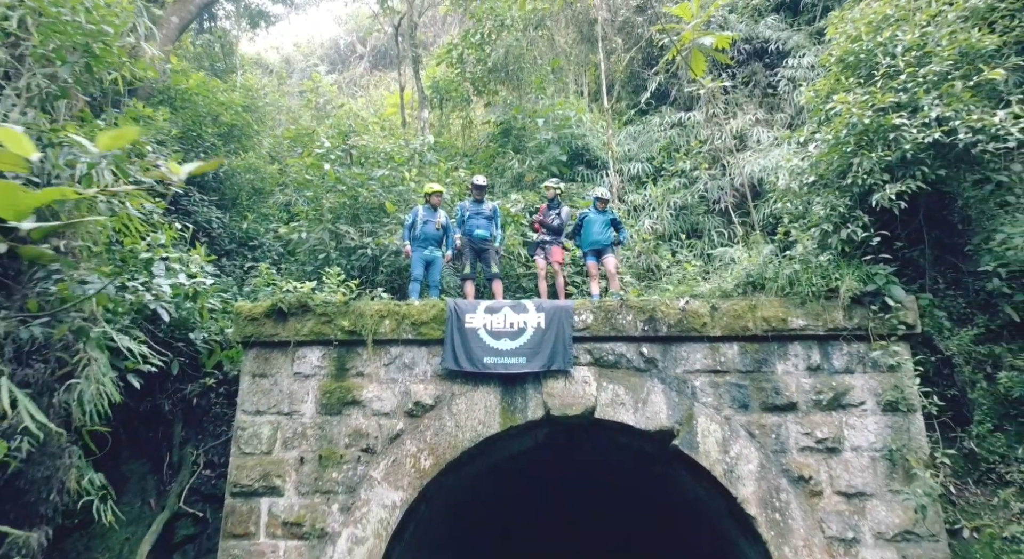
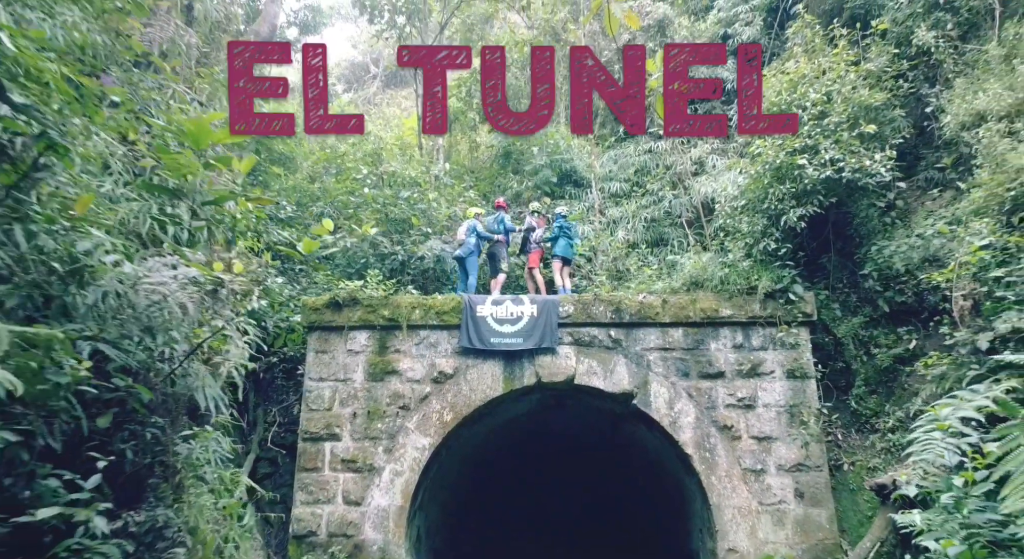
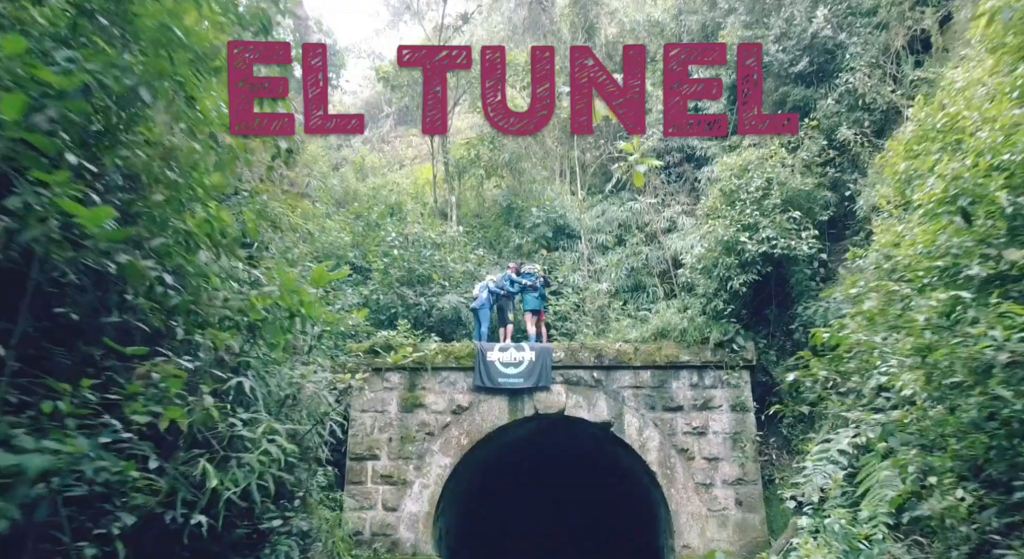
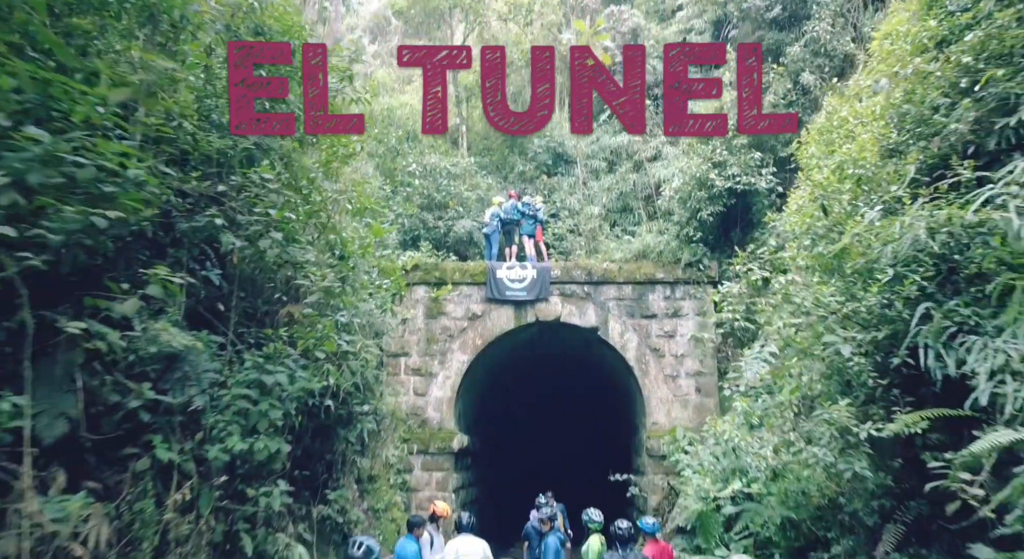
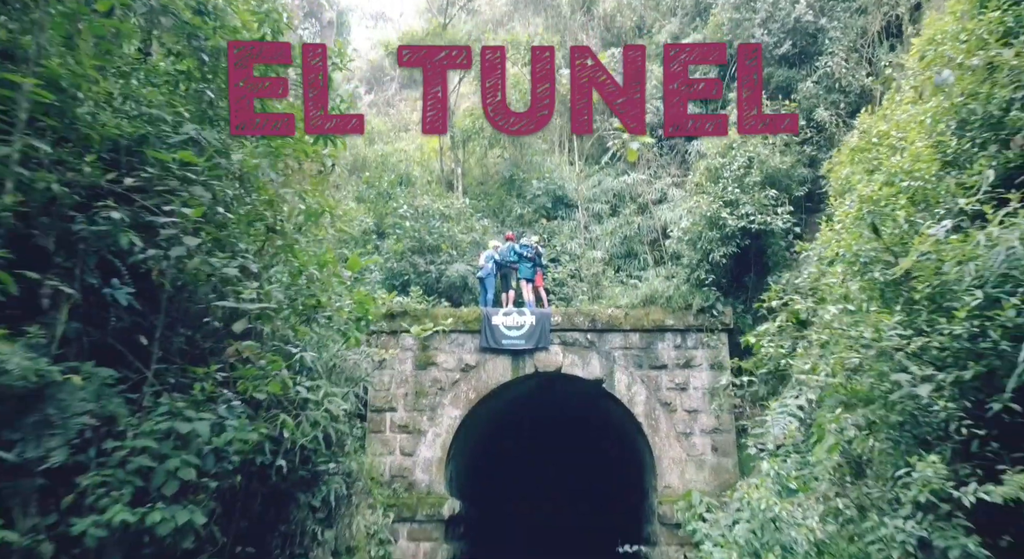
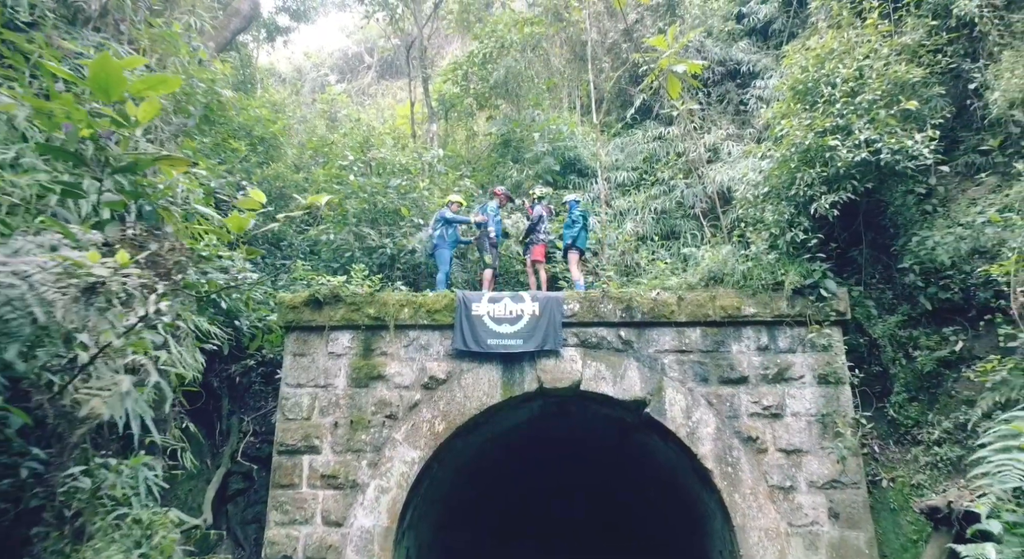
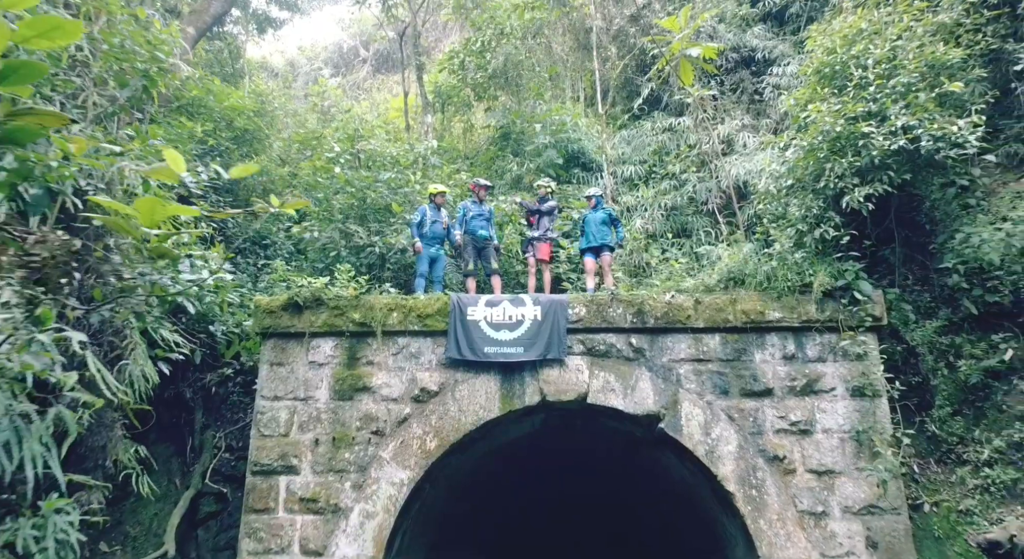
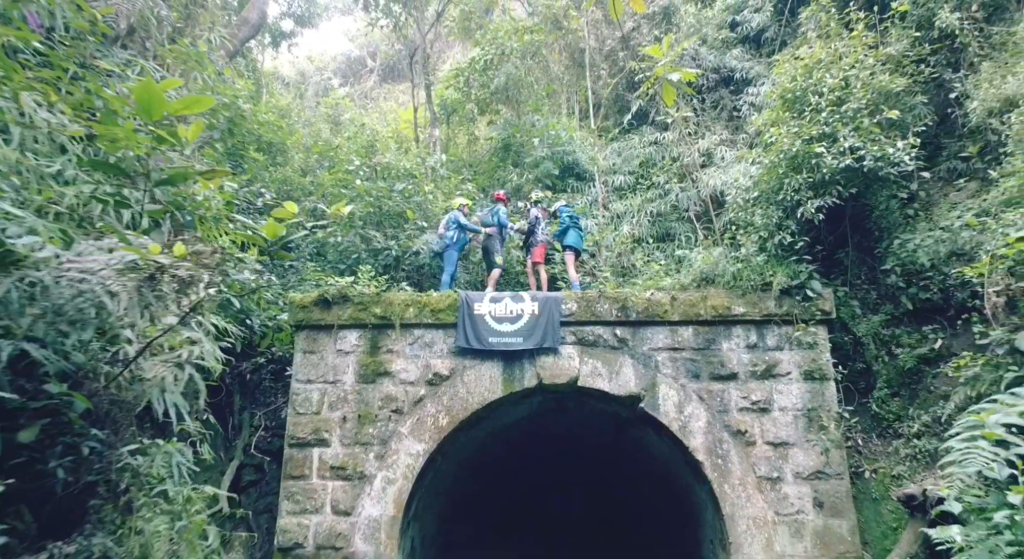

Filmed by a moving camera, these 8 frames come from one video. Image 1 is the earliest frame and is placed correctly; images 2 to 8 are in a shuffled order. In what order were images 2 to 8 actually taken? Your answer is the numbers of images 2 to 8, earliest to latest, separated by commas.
7, 6, 8, 2, 3, 5, 4
